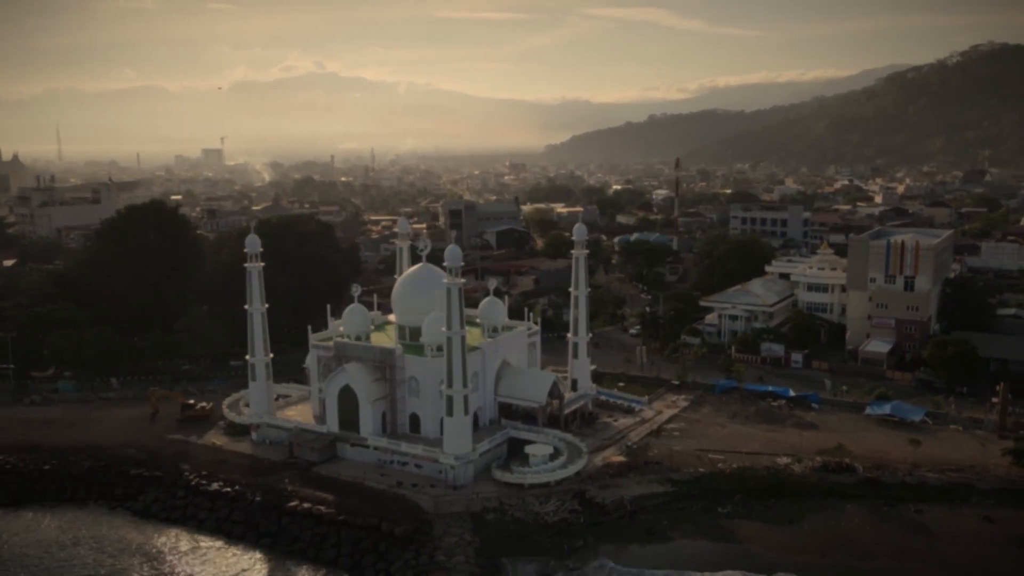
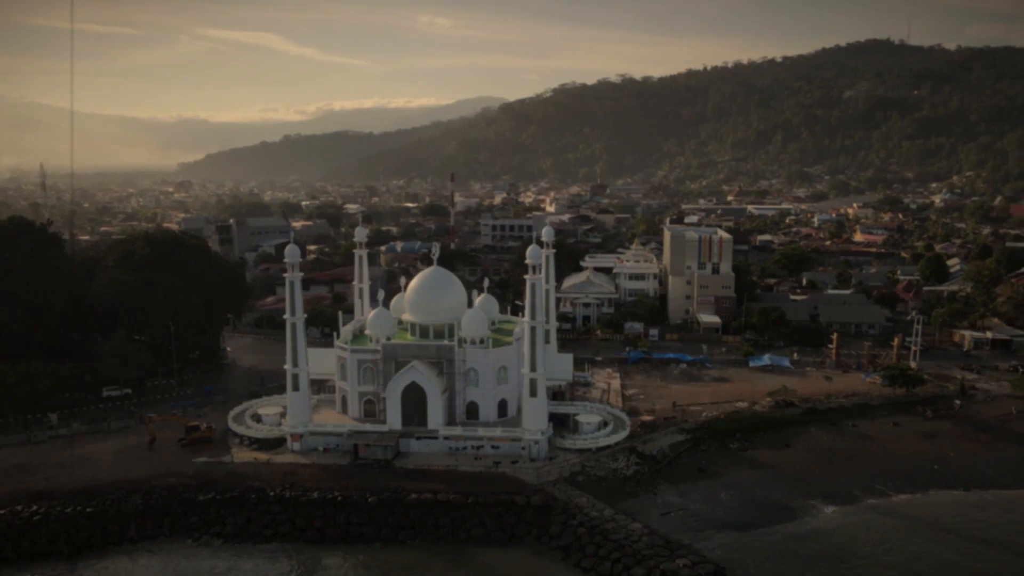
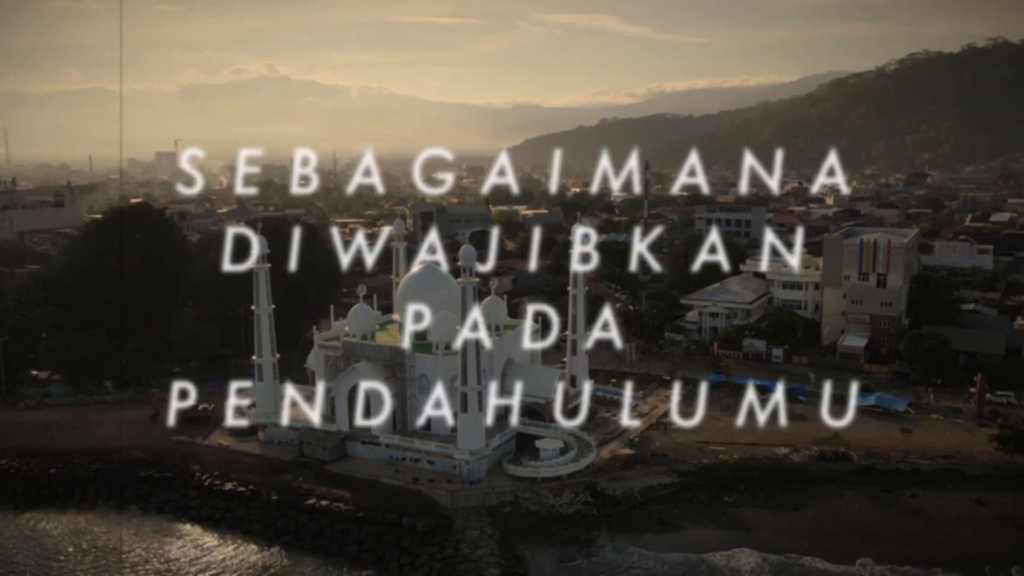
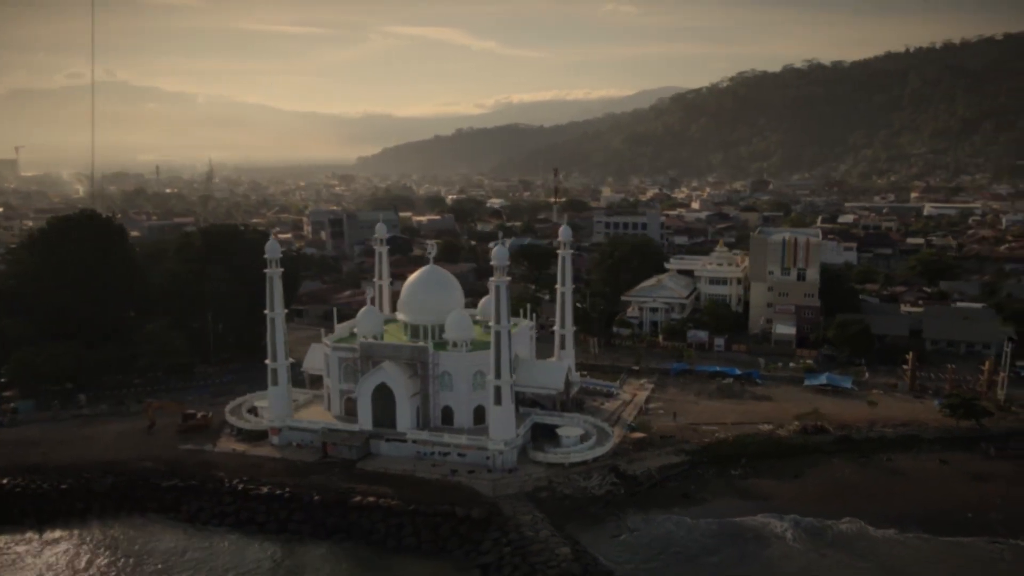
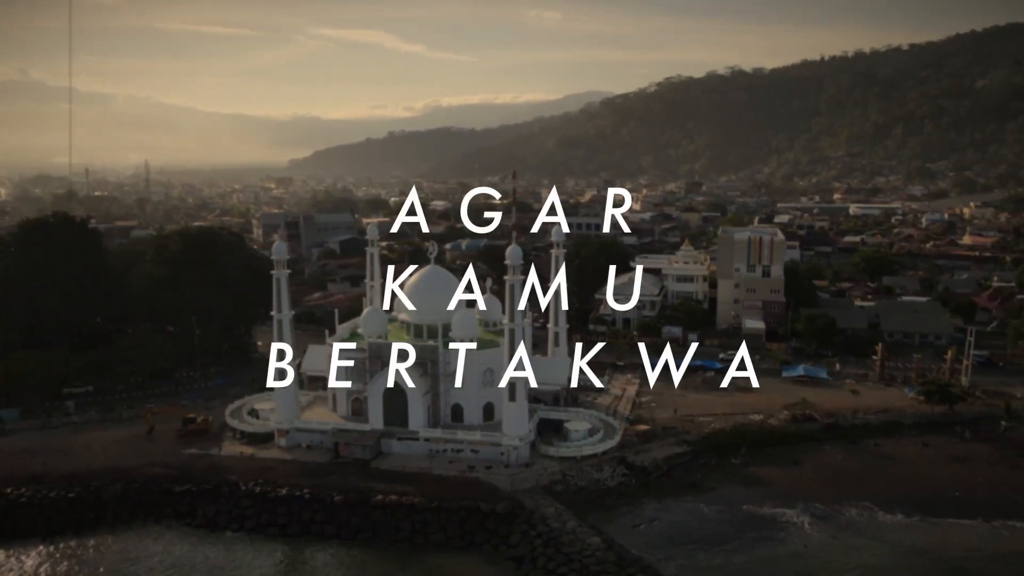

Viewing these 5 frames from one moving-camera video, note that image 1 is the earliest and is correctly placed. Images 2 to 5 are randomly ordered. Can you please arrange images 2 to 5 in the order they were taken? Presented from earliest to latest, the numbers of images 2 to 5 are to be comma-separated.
3, 4, 5, 2
